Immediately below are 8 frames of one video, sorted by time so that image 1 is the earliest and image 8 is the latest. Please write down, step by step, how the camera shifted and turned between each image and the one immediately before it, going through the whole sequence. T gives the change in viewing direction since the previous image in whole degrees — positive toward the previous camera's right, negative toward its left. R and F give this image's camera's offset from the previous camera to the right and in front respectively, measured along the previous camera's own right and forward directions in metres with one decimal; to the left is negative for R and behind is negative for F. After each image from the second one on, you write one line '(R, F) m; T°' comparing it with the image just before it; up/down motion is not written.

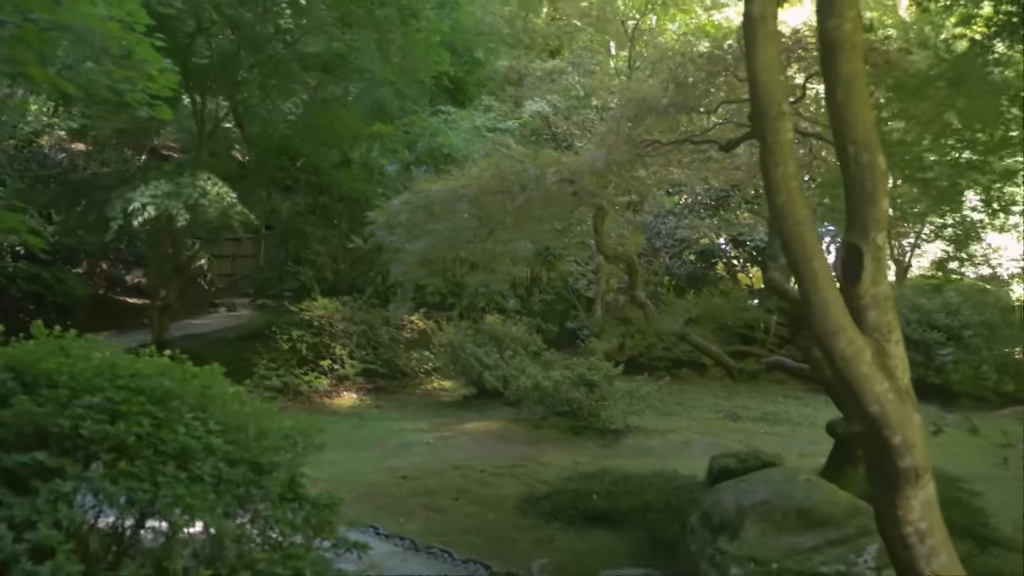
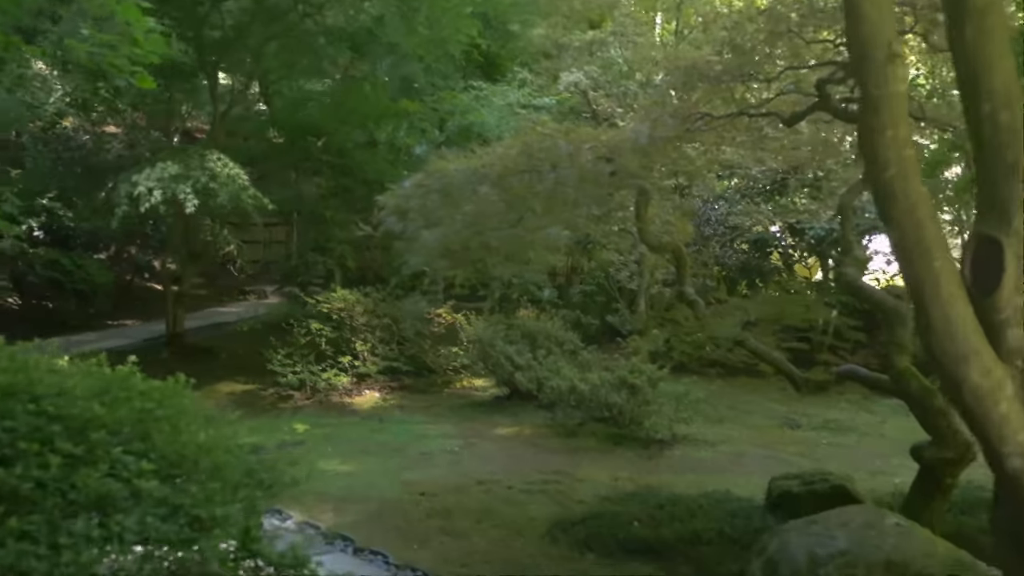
(+0.1, +0.7) m; -2°
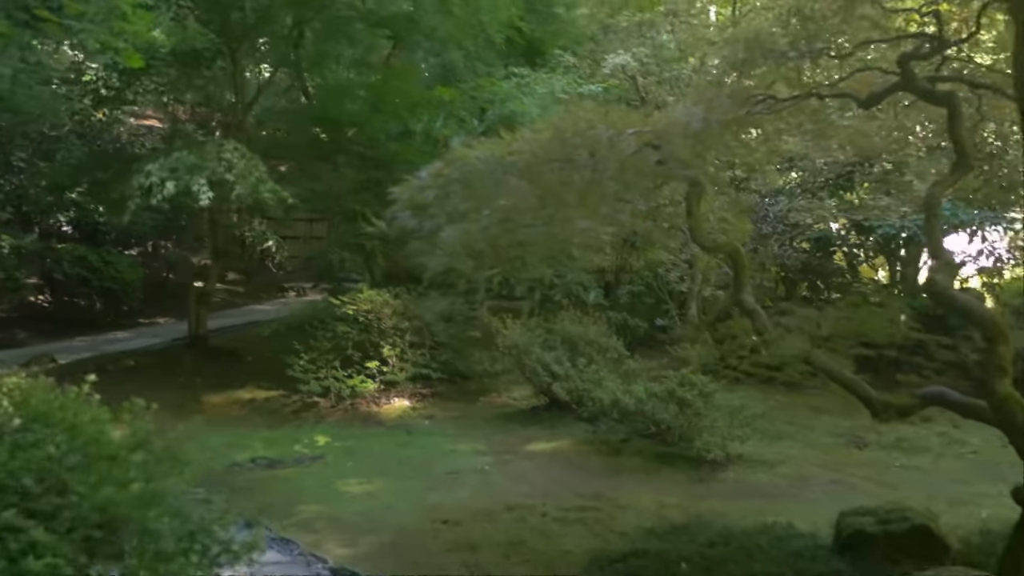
(+0.1, +0.6) m; -2°
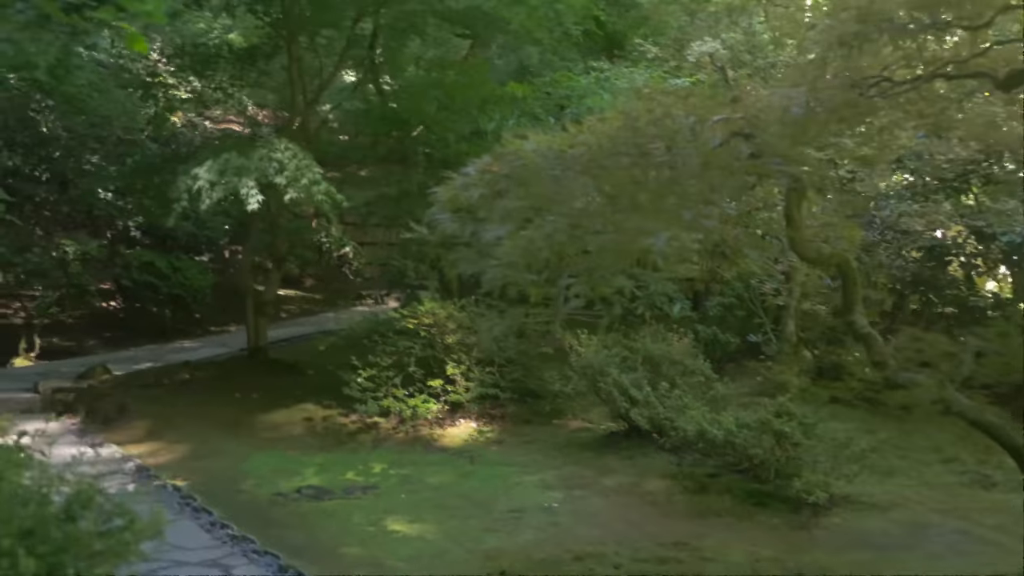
(+0.1, +0.7) m; -4°
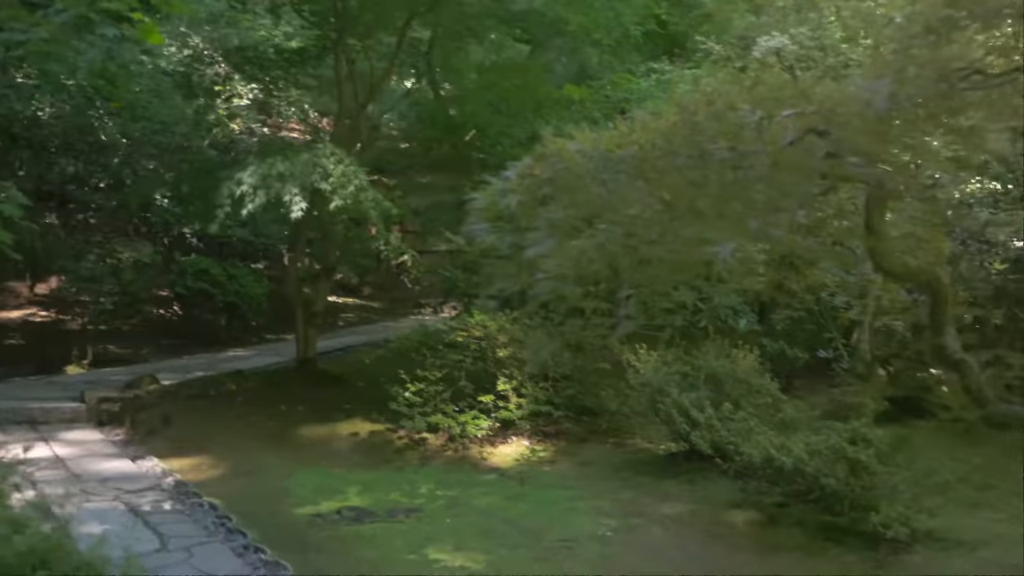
(0.0, +0.3) m; -3°
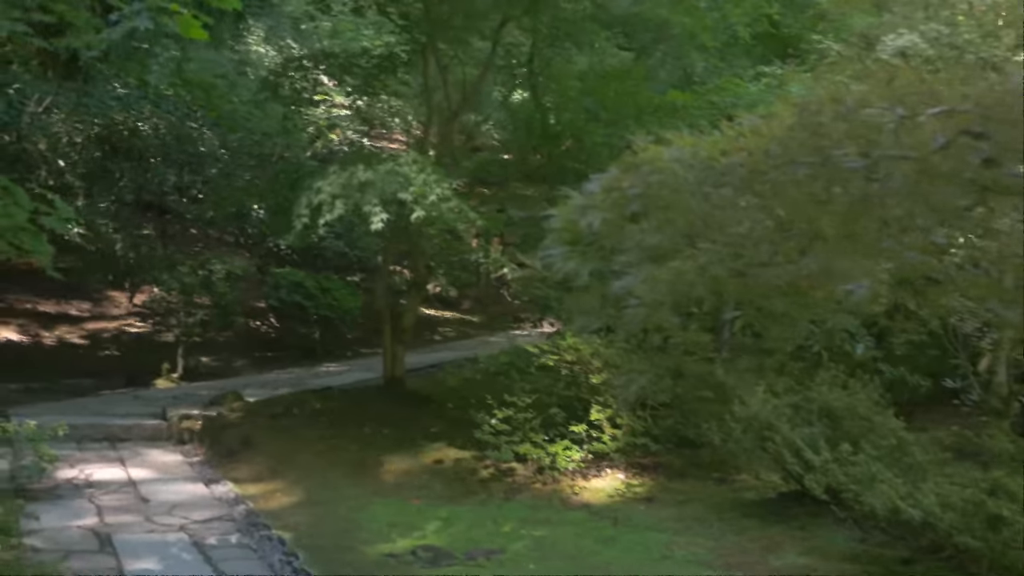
(+0.1, +0.5) m; -5°
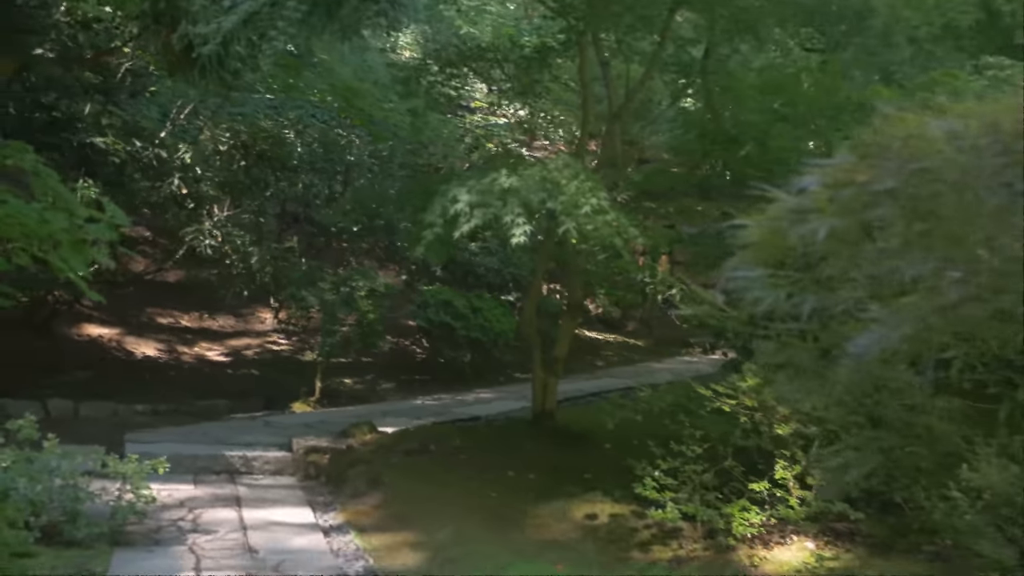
(0.0, +1.0) m; -8°
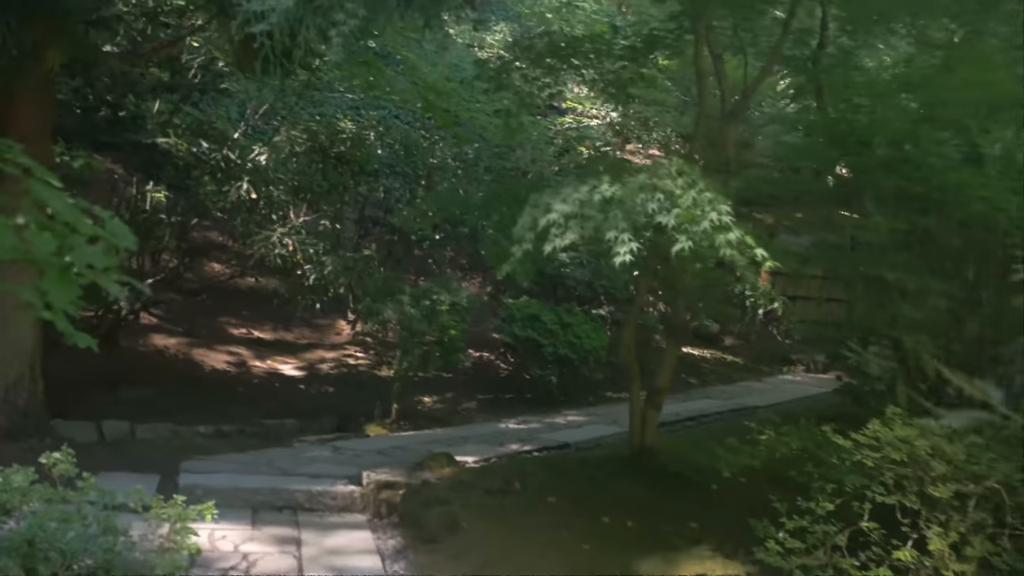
(-0.1, +0.8) m; -4°
